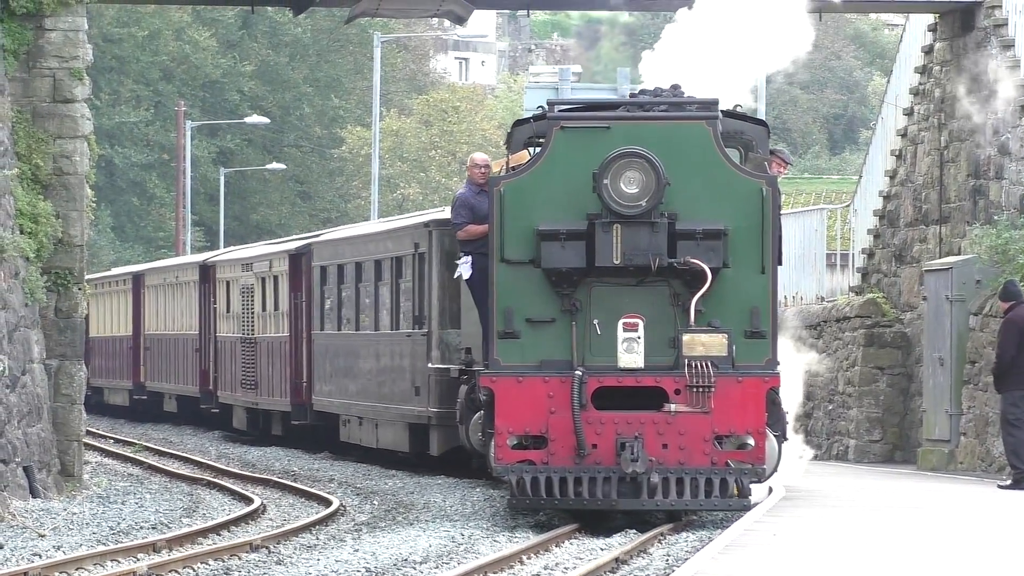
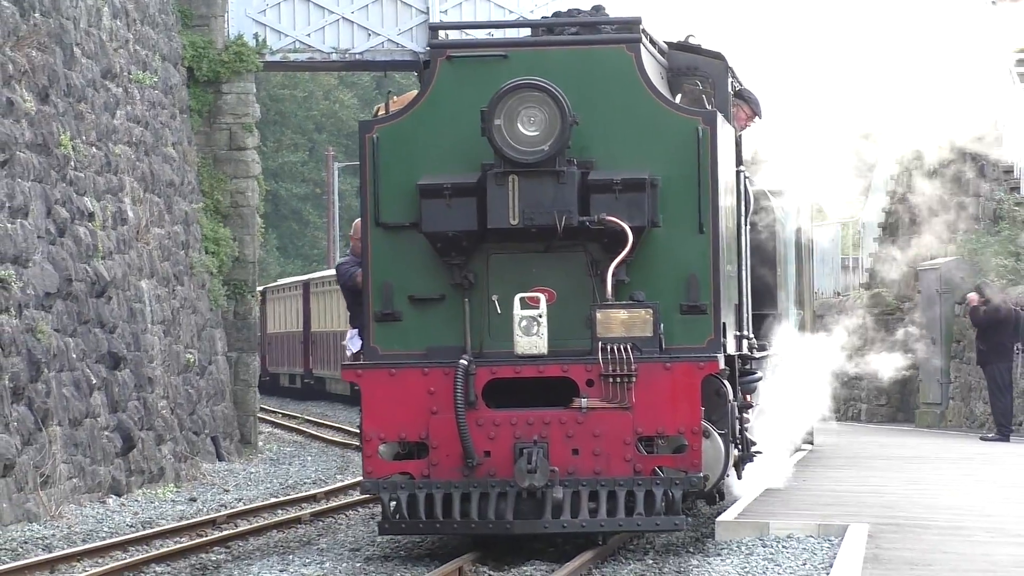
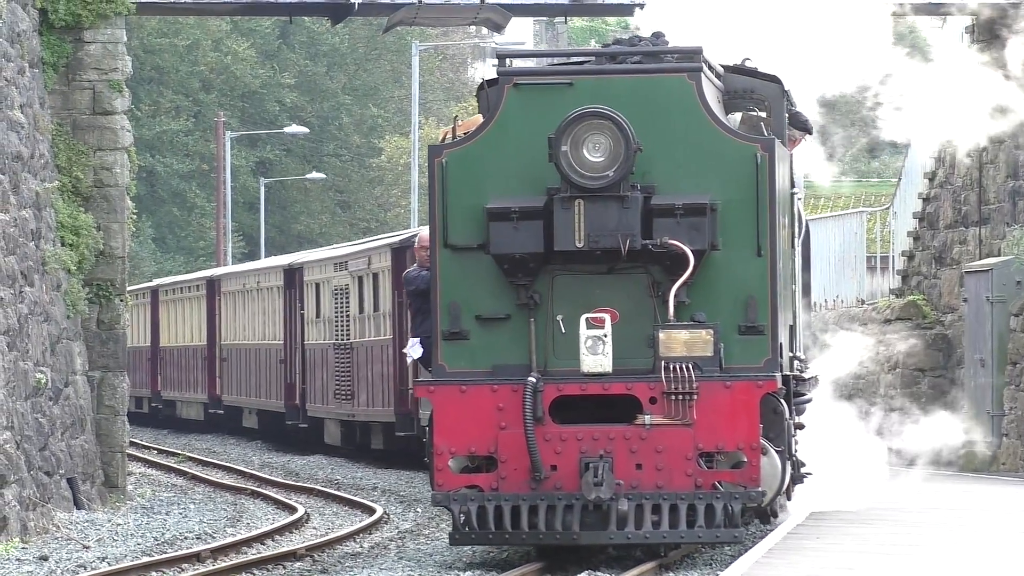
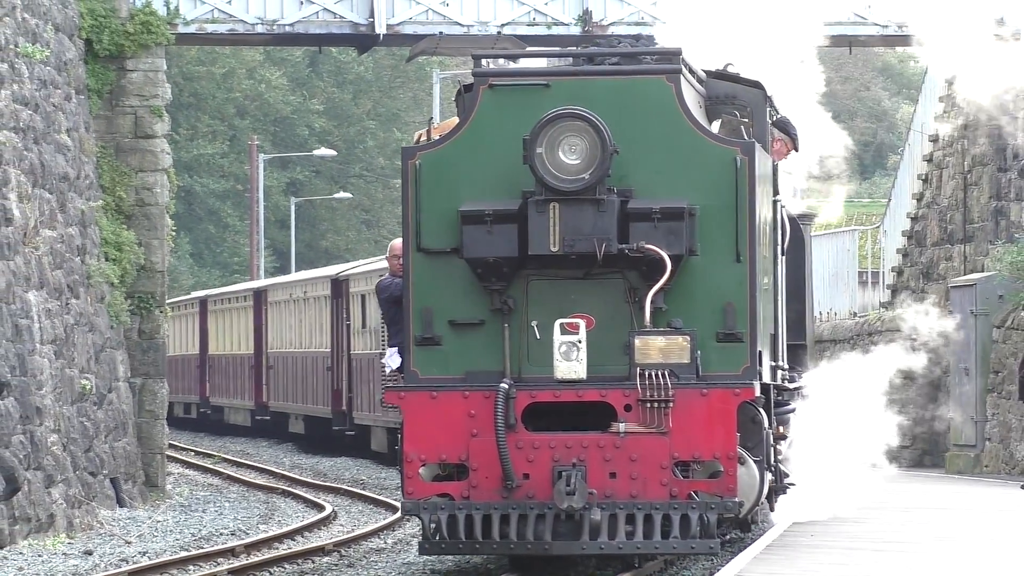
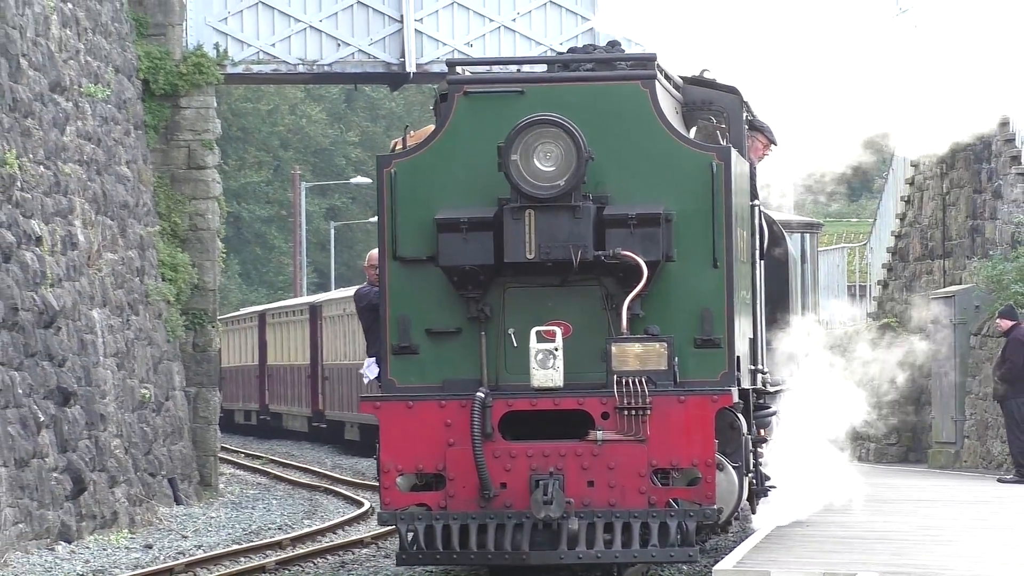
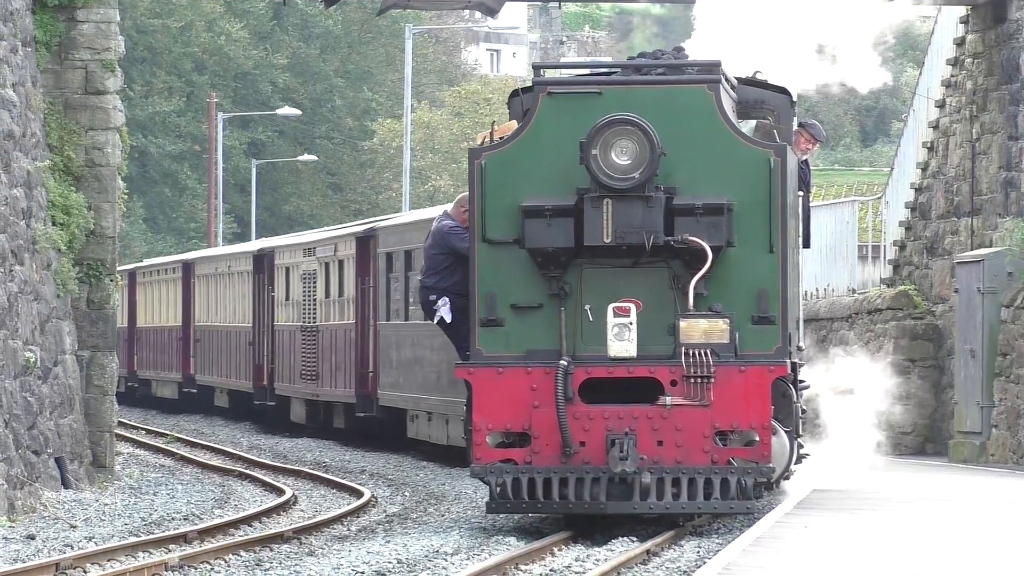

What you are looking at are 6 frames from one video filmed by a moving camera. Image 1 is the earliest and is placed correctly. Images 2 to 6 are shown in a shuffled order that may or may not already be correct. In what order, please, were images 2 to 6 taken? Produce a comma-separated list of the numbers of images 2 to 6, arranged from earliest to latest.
6, 3, 4, 5, 2
